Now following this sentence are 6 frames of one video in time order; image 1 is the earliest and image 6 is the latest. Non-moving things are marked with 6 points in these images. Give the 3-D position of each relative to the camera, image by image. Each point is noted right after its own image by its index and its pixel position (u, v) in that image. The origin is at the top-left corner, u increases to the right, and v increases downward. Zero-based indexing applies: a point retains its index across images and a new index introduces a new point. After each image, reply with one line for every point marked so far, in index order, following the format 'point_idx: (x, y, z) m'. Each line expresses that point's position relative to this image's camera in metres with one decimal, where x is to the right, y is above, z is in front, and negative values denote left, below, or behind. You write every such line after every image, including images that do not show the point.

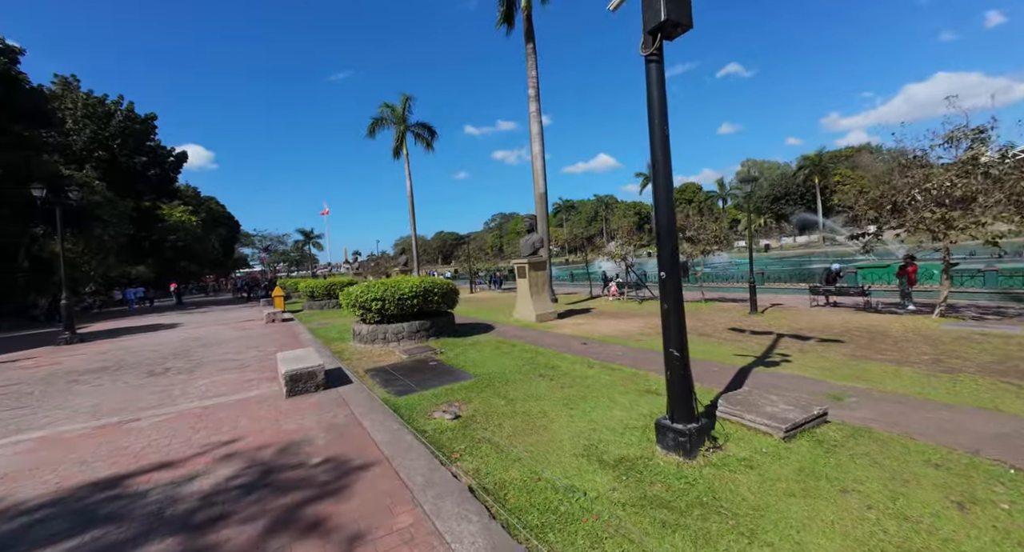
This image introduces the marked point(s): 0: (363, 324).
0: (-3.3, -1.0, +8.9) m
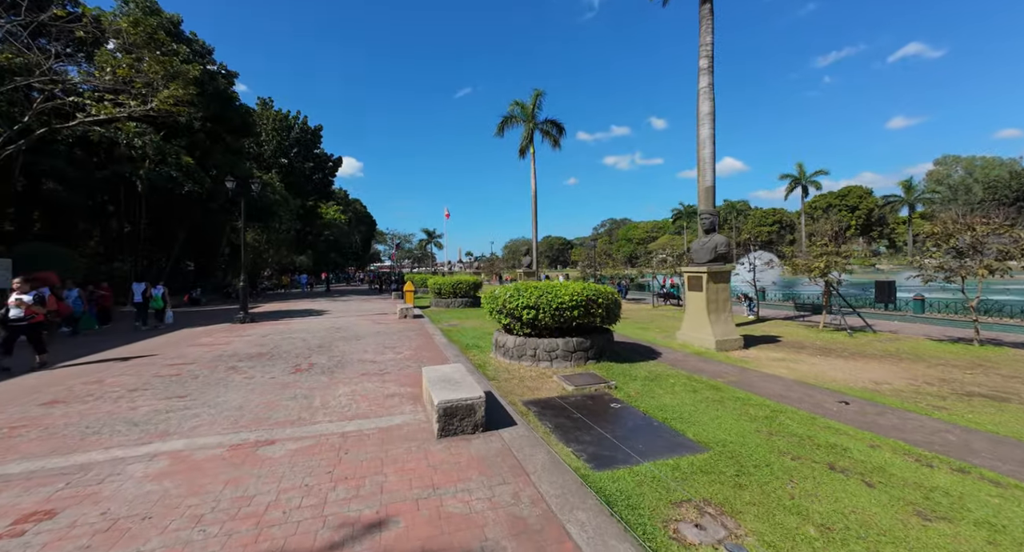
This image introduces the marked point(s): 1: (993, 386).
0: (-0.1, -1.1, +7.5) m
1: (+7.8, -1.8, +6.7) m
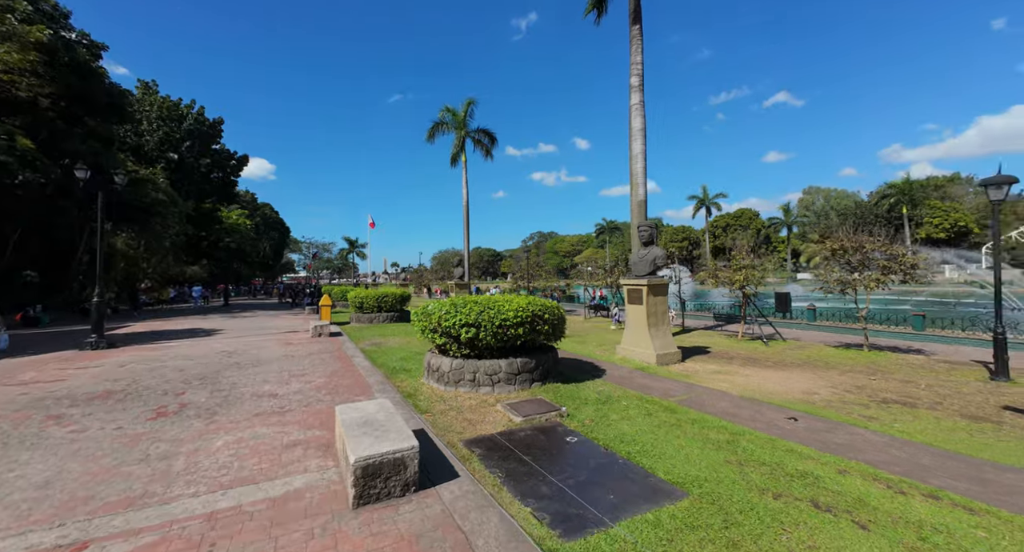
0: (-1.1, -1.3, +6.6) m
1: (+6.8, -2.0, +7.2) m
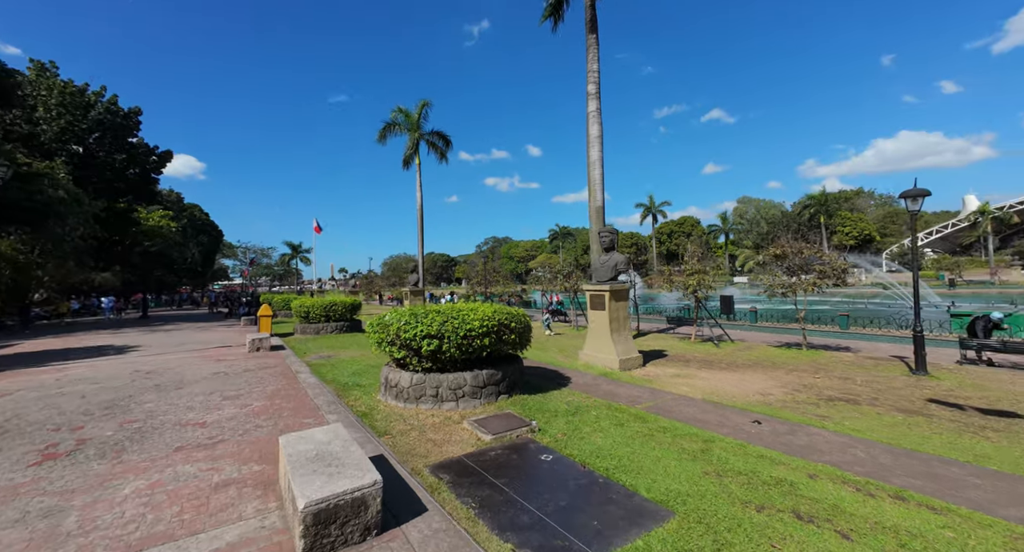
0: (-1.6, -1.4, +6.1) m
1: (+6.1, -2.1, +7.6) m
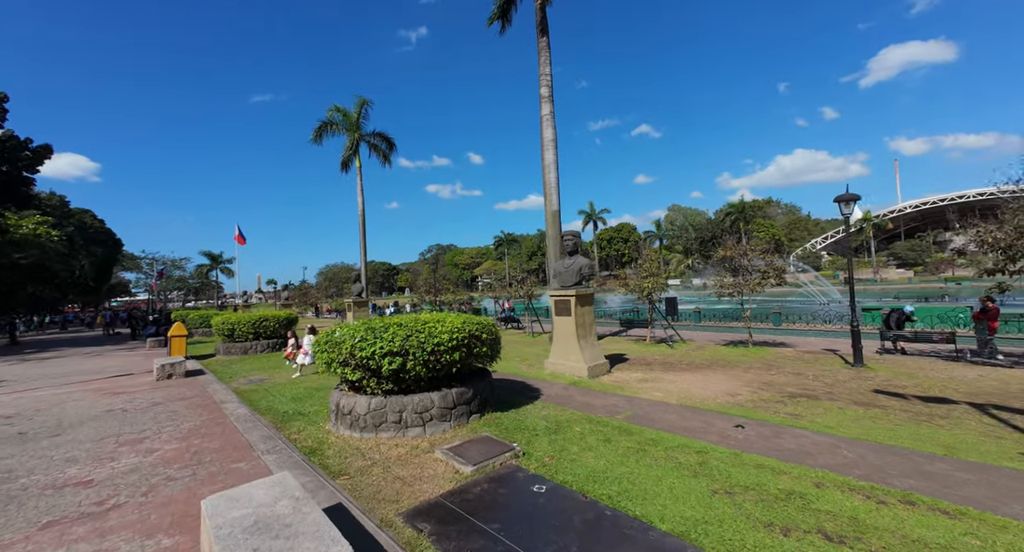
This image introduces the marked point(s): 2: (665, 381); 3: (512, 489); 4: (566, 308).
0: (-2.0, -1.6, +5.3) m
1: (+5.5, -2.1, +7.9) m
2: (+3.1, -2.1, +8.3) m
3: (0.0, -1.9, +3.7) m
4: (+1.1, -0.7, +8.7) m
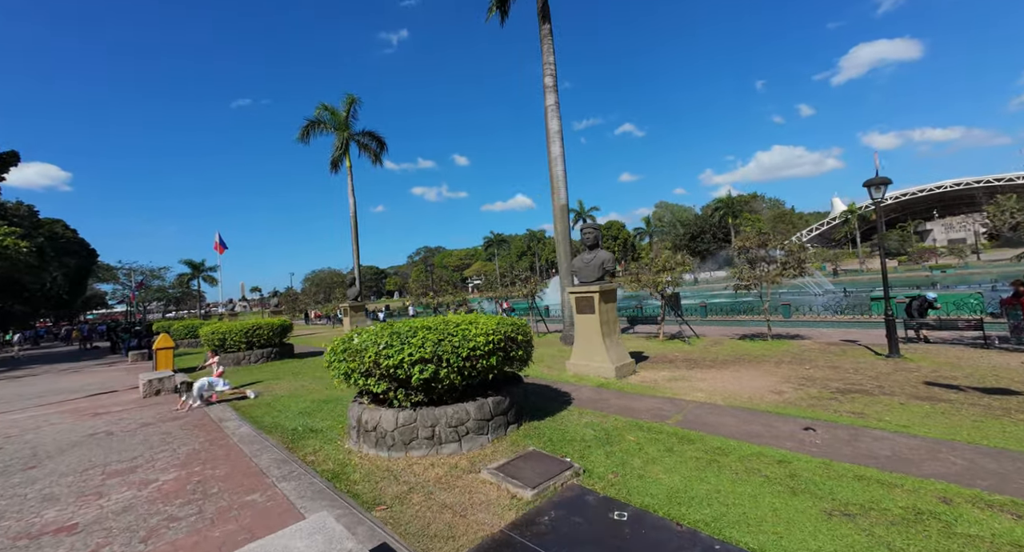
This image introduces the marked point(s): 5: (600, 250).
0: (-1.5, -1.5, +4.7) m
1: (+5.9, -1.8, +7.5) m
2: (+3.5, -1.9, +7.8) m
3: (+0.5, -1.8, +3.1) m
4: (+1.5, -0.6, +8.1) m
5: (+1.8, +0.5, +8.4) m
